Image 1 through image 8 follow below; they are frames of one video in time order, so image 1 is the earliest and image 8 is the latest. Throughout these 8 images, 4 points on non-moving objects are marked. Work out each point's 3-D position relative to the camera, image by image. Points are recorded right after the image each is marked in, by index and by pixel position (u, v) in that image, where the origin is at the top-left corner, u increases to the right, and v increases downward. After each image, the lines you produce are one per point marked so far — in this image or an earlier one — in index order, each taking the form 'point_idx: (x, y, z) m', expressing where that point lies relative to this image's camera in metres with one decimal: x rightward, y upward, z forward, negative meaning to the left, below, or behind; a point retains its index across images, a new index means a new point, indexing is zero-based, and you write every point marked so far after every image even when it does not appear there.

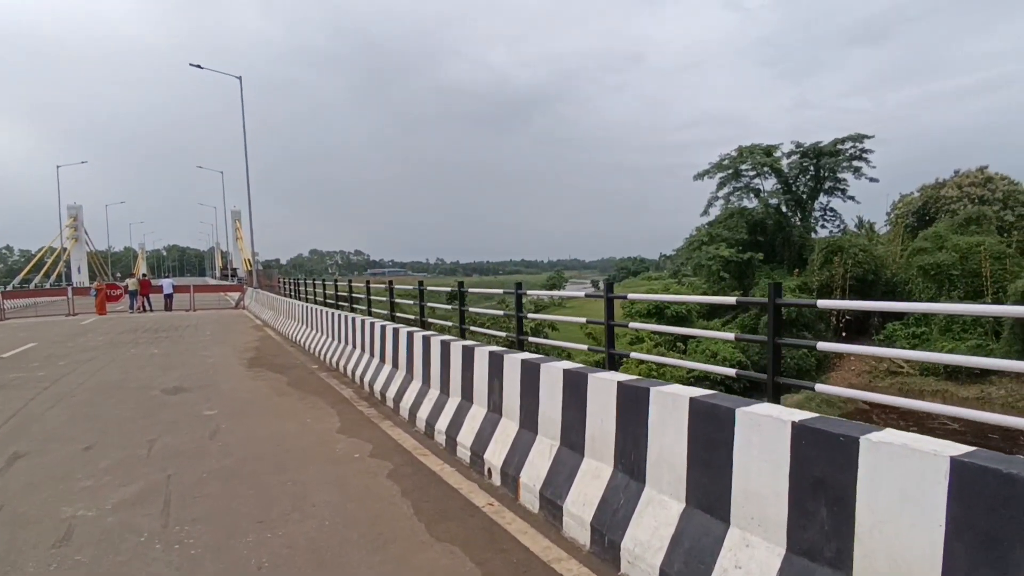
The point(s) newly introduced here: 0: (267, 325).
0: (-6.3, -1.0, +17.2) m
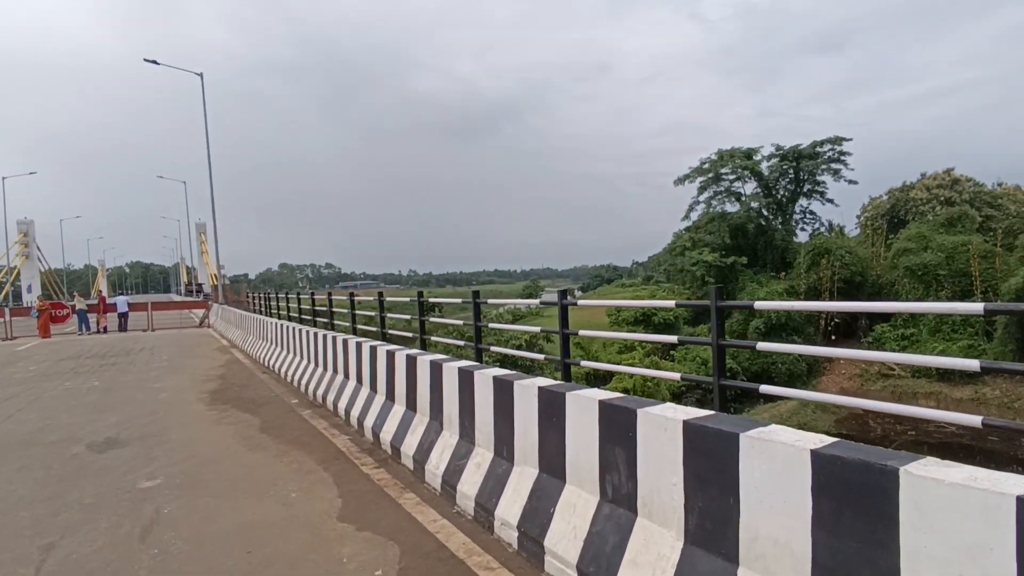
0: (-6.4, -1.4, +15.3) m
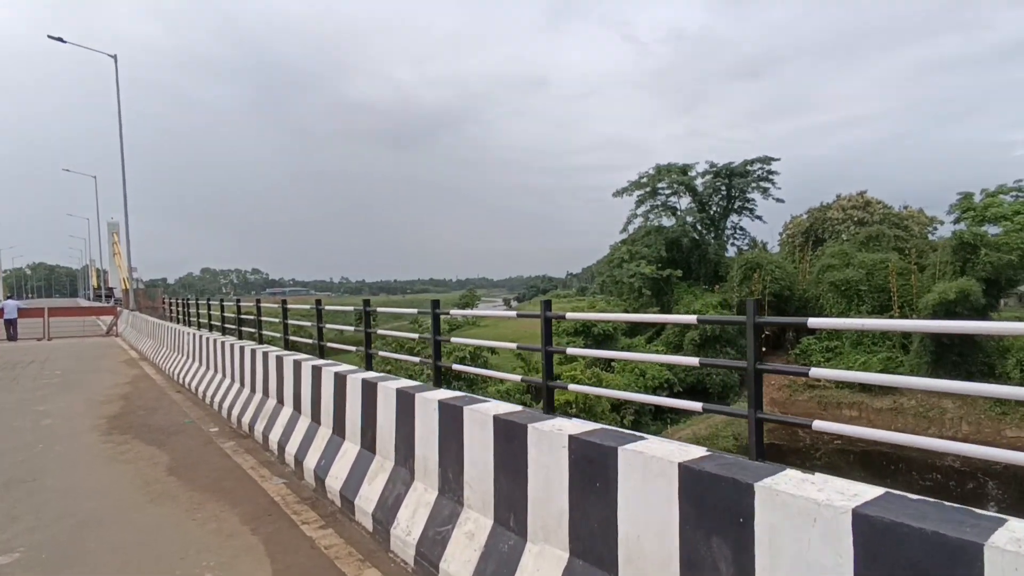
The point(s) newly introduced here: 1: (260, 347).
0: (-7.6, -1.5, +13.8) m
1: (-3.0, -0.7, +7.9) m
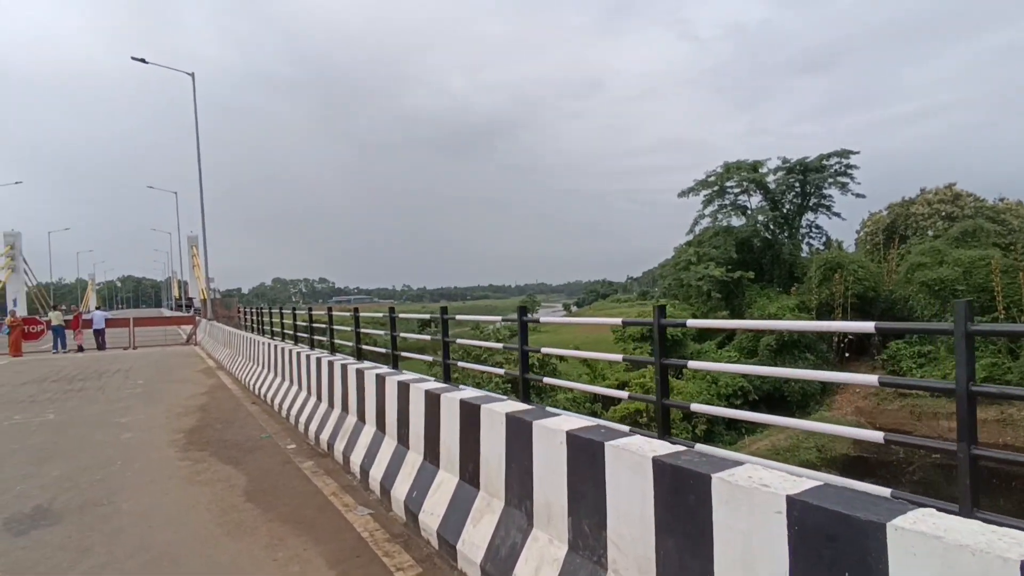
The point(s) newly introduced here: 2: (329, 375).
0: (-6.1, -1.7, +13.9) m
1: (-2.0, -0.8, +7.6) m
2: (-2.1, -1.0, +7.6) m
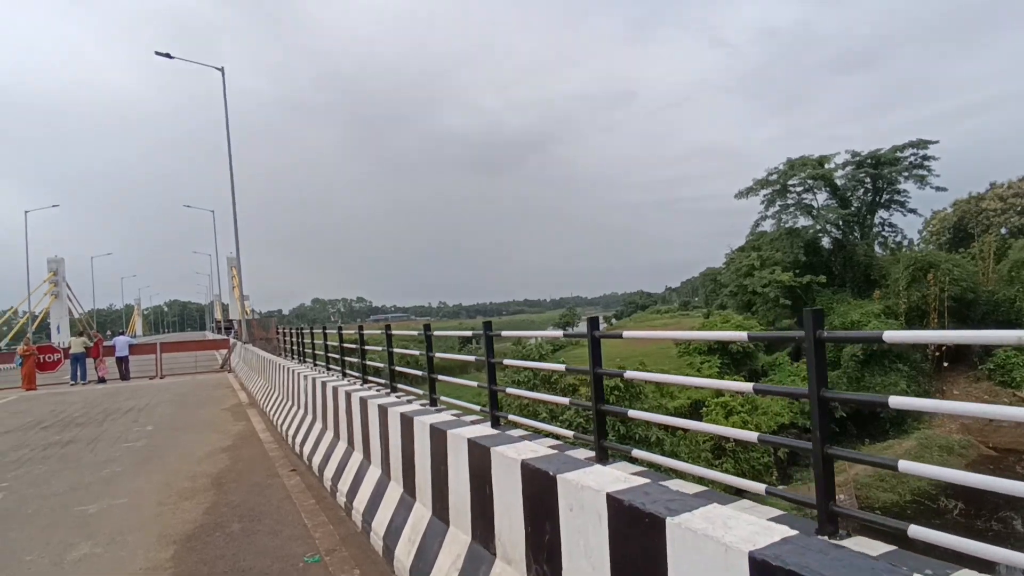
0: (-4.4, -2.0, +11.5) m
1: (-0.8, -0.8, +5.1) m
2: (-0.8, -1.0, +5.1) m
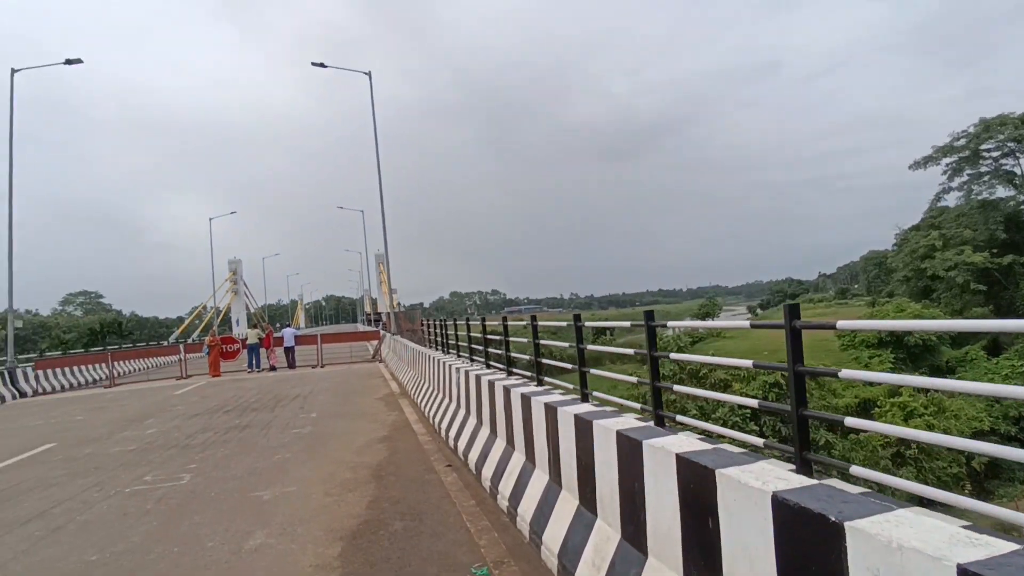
0: (-1.9, -1.8, +11.7) m
1: (+0.4, -0.7, +4.7) m
2: (+0.4, -1.0, +4.7) m
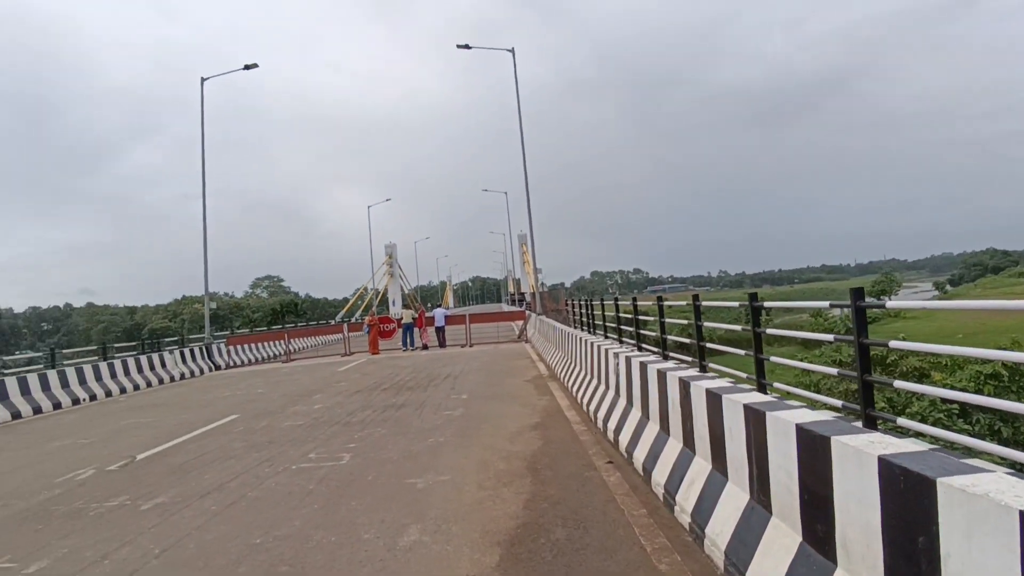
0: (+0.7, -1.5, +11.3) m
1: (+1.5, -0.6, +3.9) m
2: (+1.4, -0.8, +3.9) m
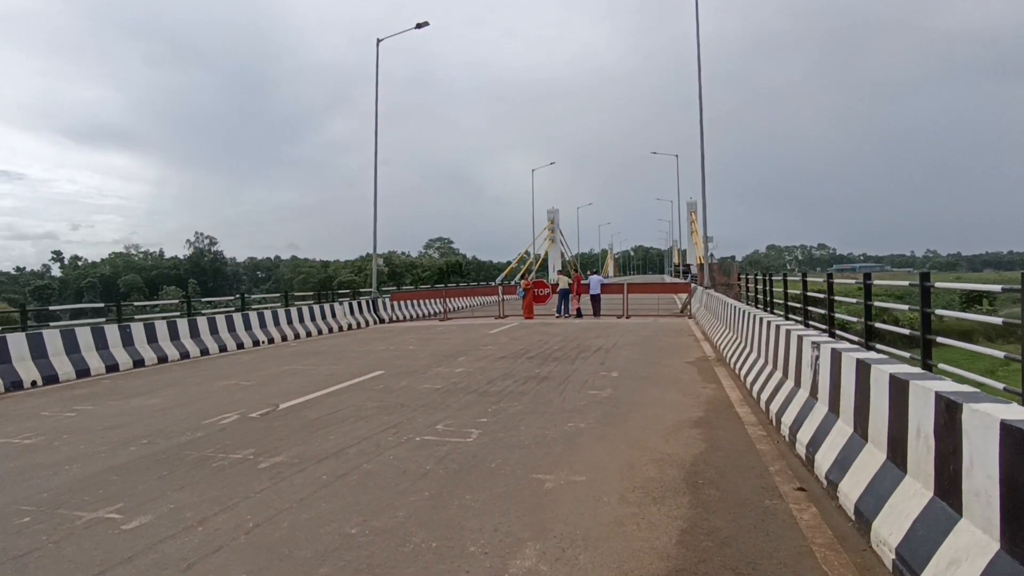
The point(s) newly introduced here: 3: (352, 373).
0: (+3.1, -1.0, +9.9) m
1: (+2.1, -0.5, +2.5) m
2: (+2.1, -0.7, +2.5) m
3: (-2.5, -1.4, +10.5) m
